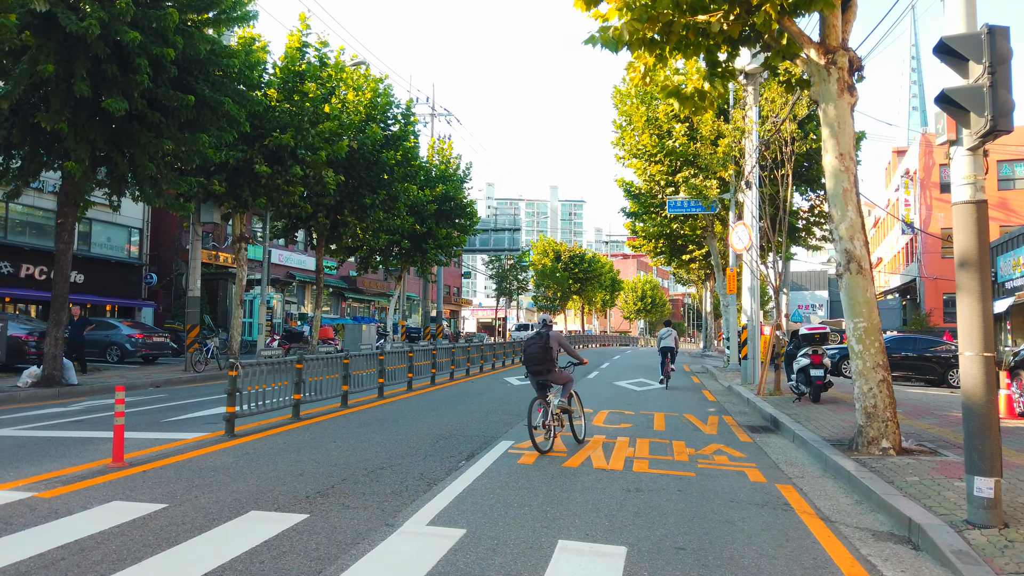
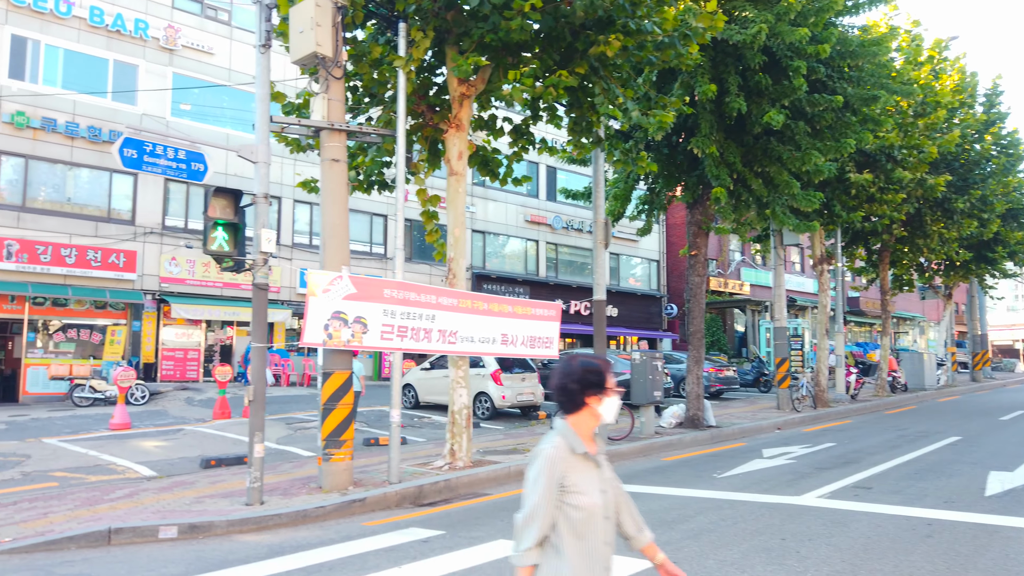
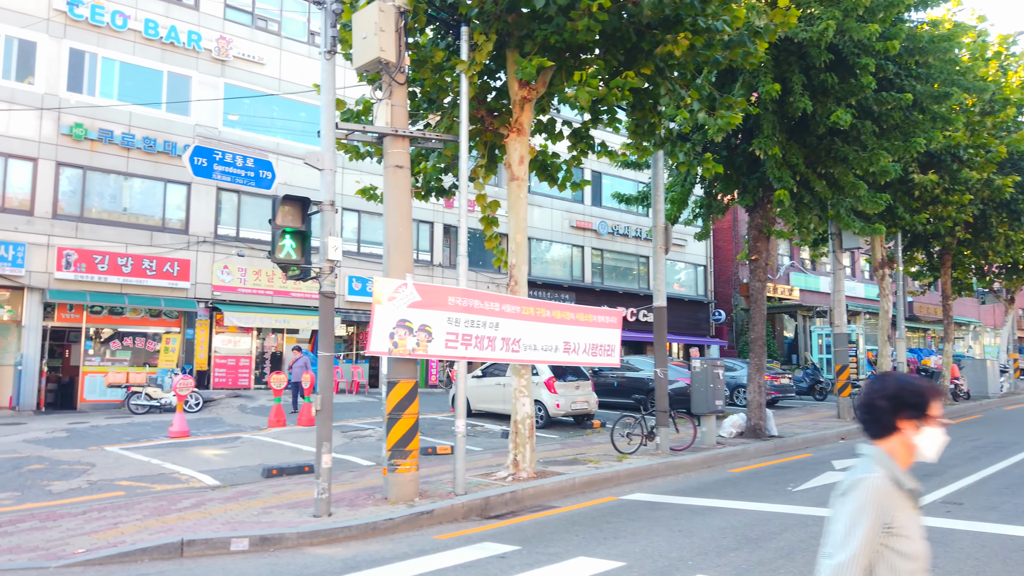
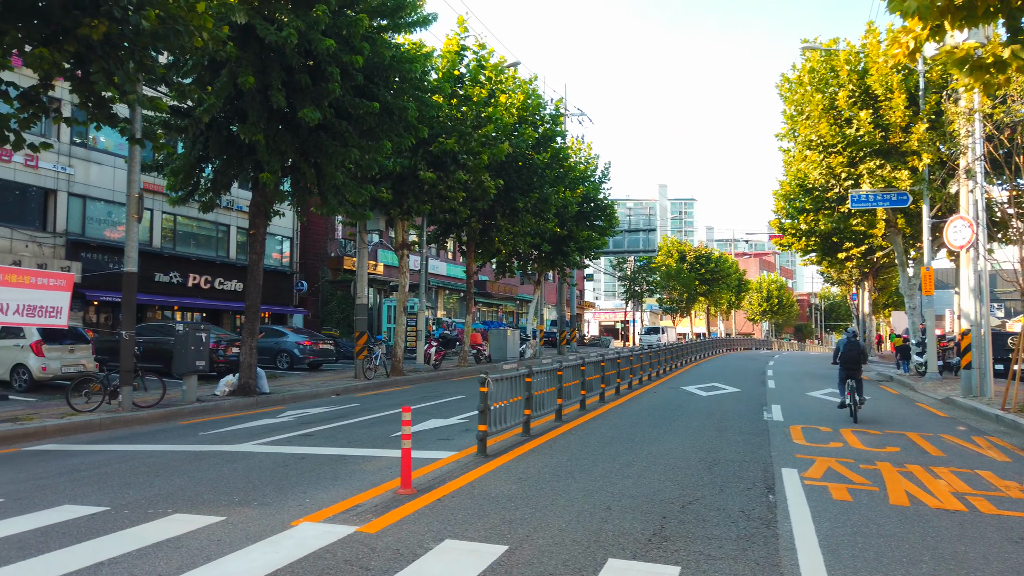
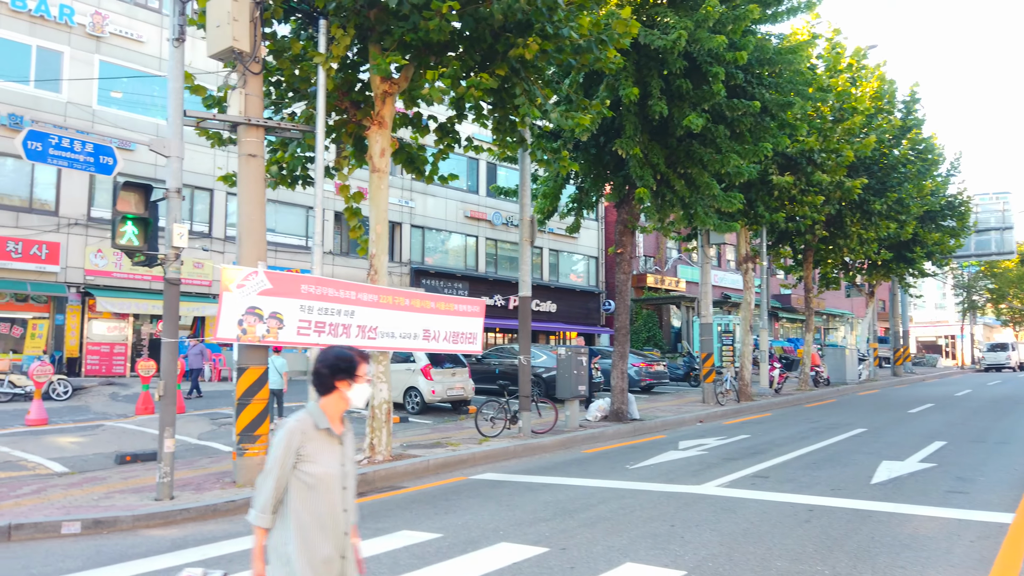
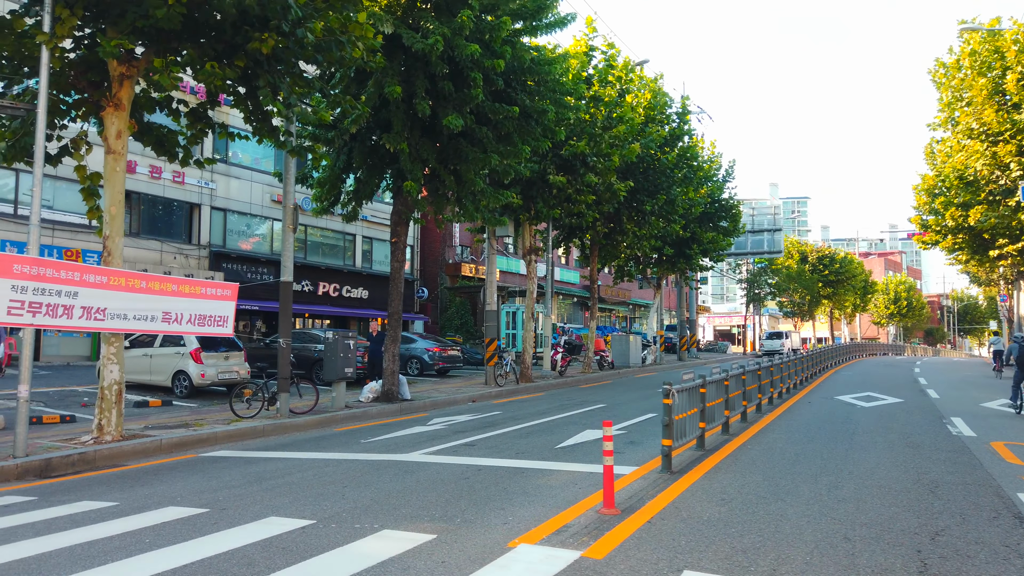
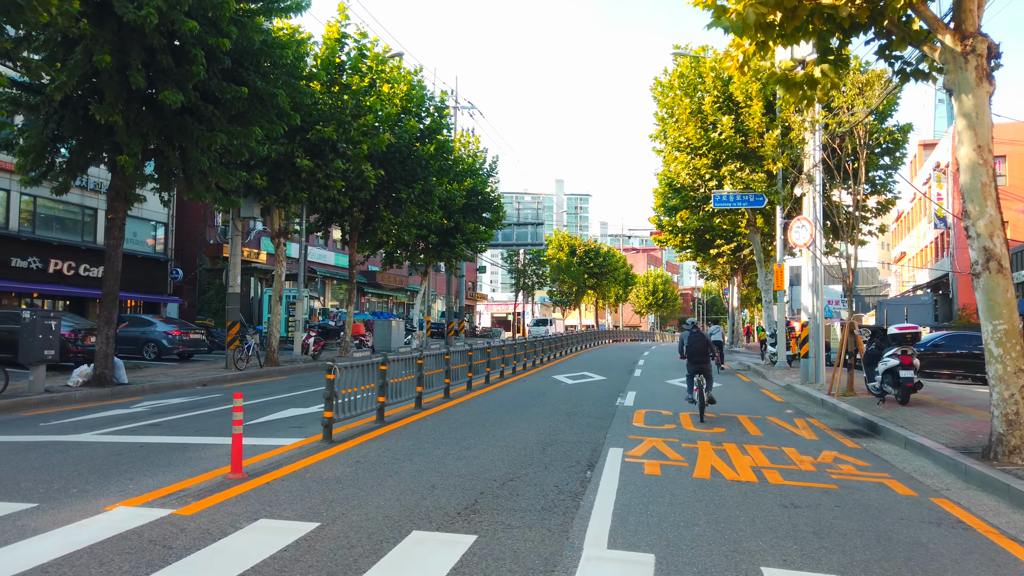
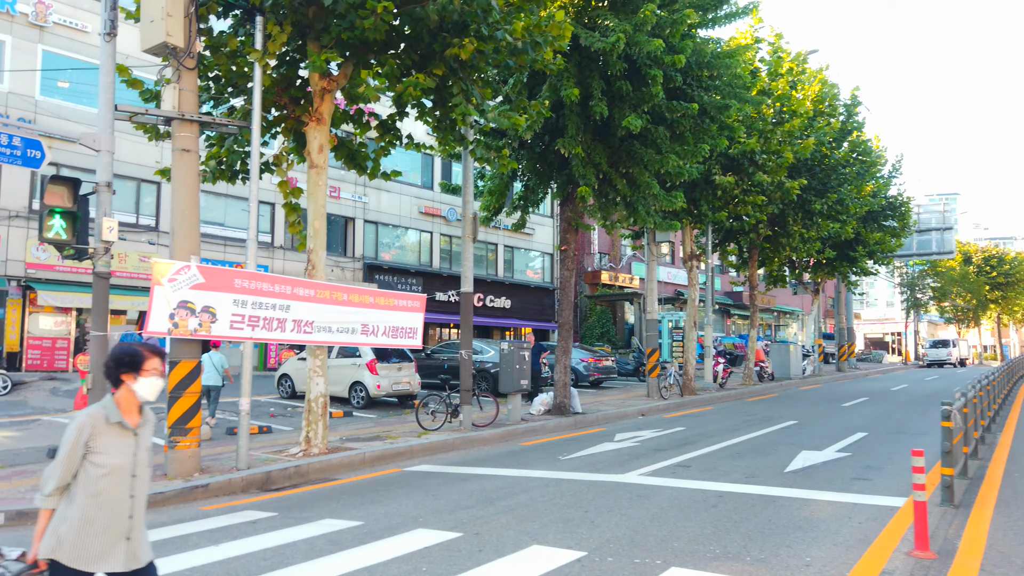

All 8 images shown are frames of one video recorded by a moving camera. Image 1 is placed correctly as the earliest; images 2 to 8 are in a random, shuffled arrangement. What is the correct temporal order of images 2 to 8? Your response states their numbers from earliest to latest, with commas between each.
7, 4, 6, 8, 5, 2, 3
